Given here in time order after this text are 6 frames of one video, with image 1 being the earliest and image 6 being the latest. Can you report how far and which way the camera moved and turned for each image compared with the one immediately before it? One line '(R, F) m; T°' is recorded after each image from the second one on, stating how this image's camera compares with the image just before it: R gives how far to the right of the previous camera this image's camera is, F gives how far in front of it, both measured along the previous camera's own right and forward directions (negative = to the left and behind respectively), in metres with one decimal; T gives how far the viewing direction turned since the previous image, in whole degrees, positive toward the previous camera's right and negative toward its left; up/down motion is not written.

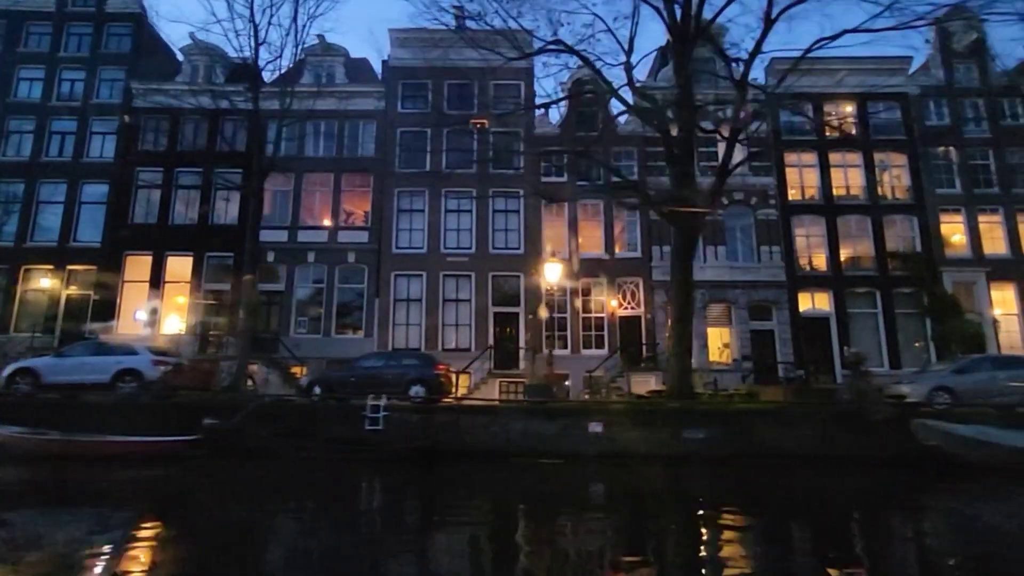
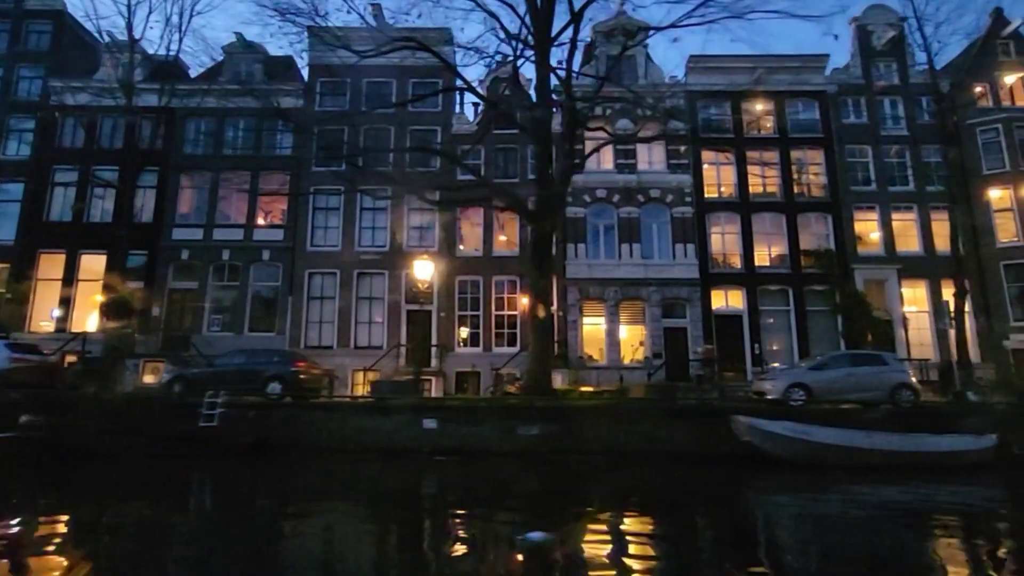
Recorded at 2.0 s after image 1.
(+2.7, 0.0) m; 0°
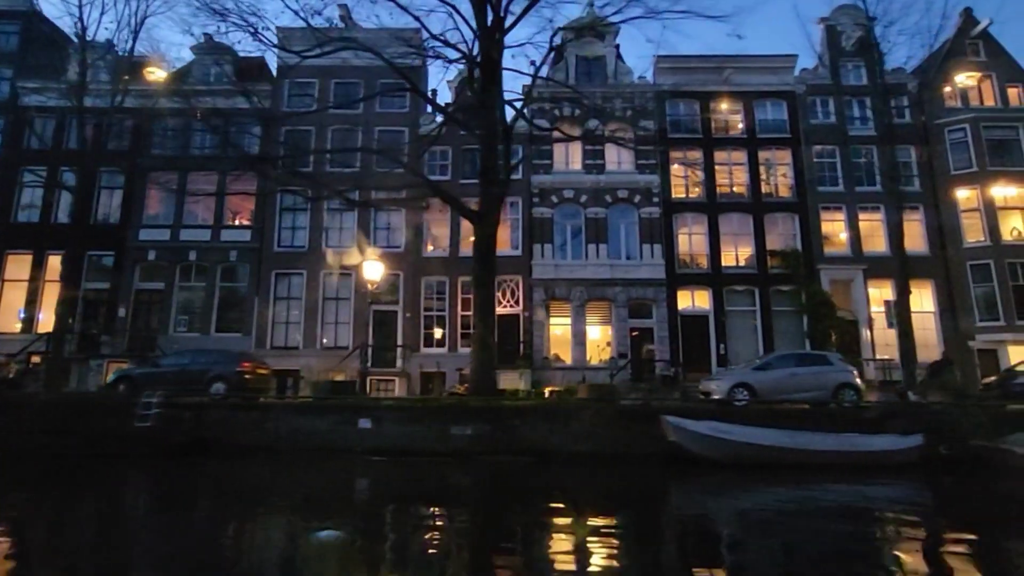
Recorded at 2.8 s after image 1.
(+1.2, 0.0) m; 0°
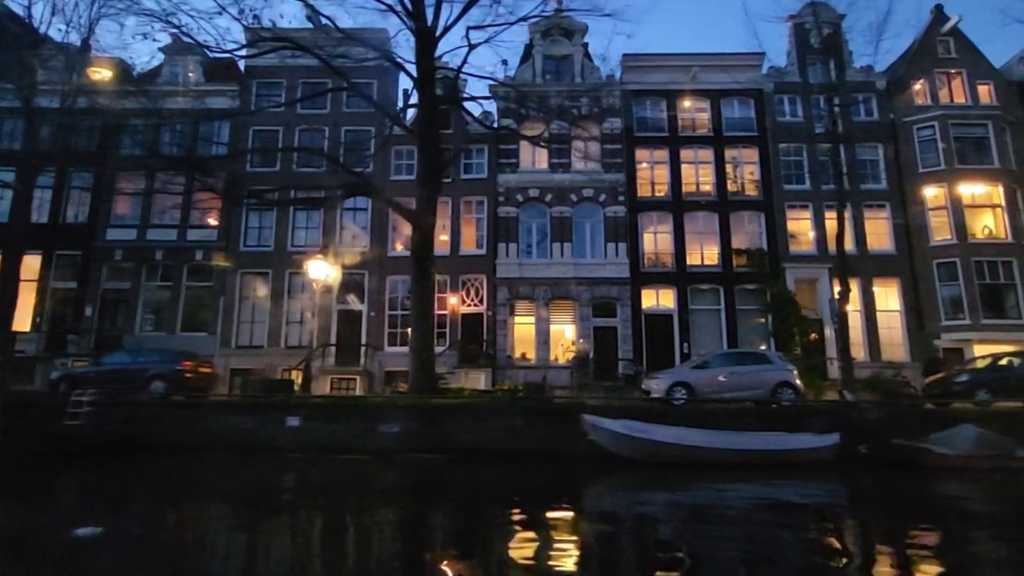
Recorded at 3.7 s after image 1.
(+1.4, 0.0) m; -1°
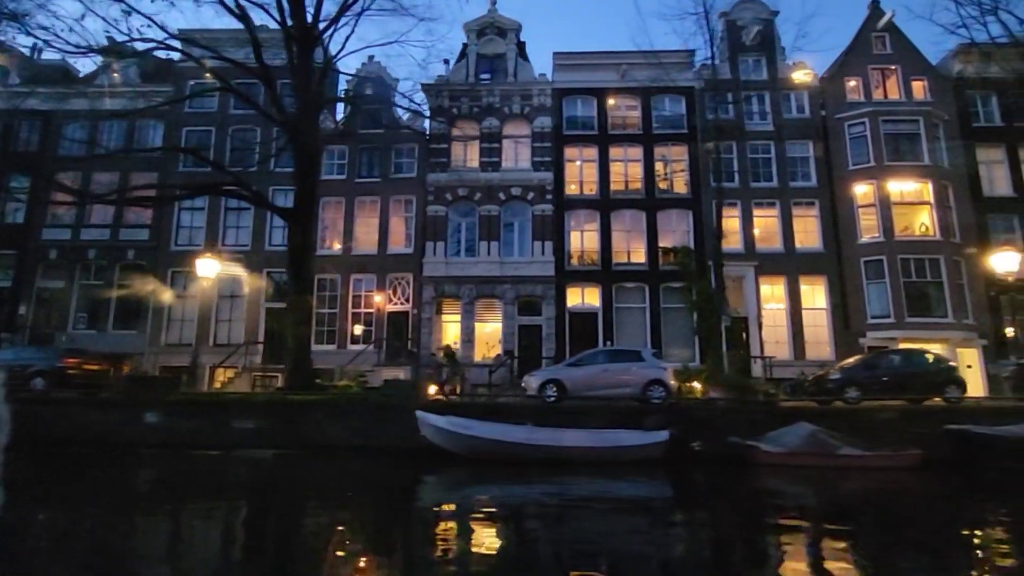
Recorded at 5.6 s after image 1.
(+2.9, 0.0) m; -1°
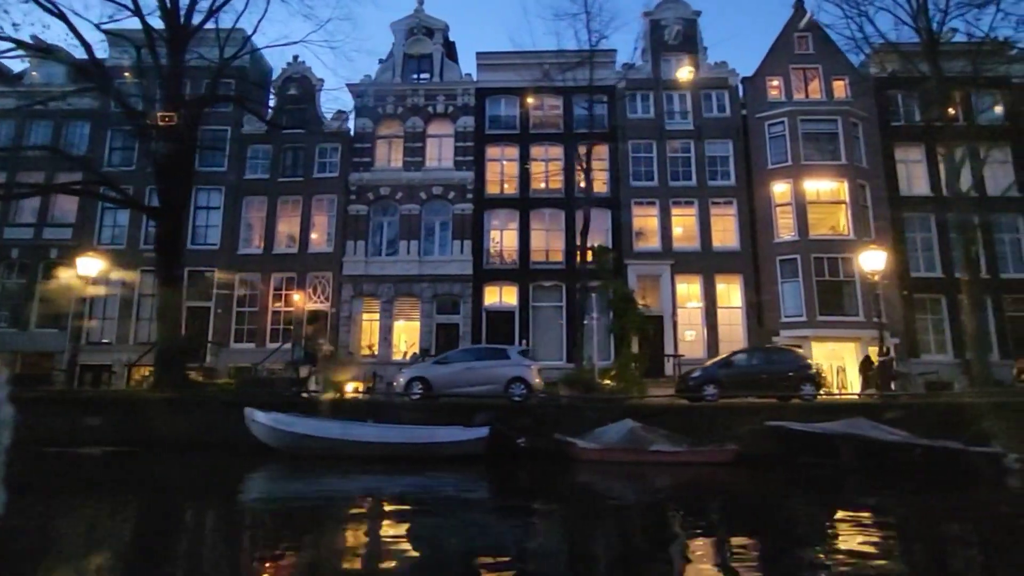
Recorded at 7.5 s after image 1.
(+2.9, -0.1) m; 0°
